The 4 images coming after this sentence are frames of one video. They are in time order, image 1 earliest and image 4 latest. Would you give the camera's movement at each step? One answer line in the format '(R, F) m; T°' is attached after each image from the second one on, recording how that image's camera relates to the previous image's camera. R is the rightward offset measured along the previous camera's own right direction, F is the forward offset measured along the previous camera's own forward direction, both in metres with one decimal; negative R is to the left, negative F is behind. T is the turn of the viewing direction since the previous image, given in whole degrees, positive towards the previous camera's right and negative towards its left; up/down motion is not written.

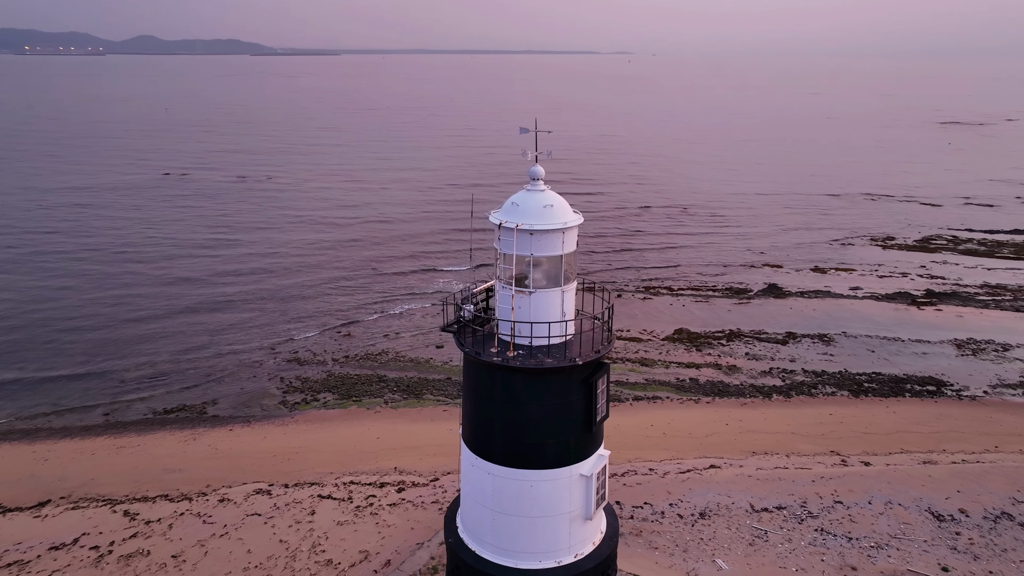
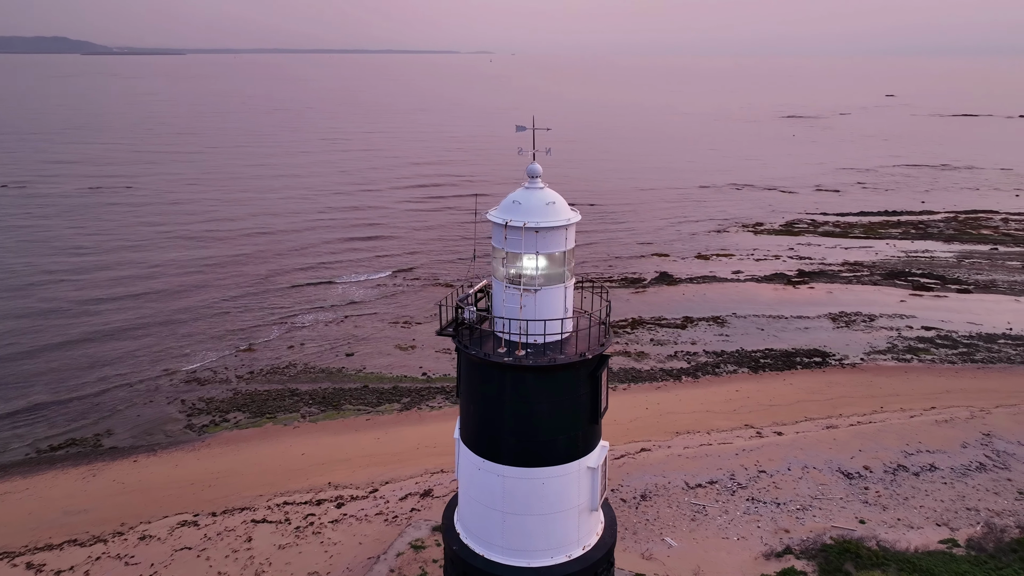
(-1.1, +0.1) m; +10°
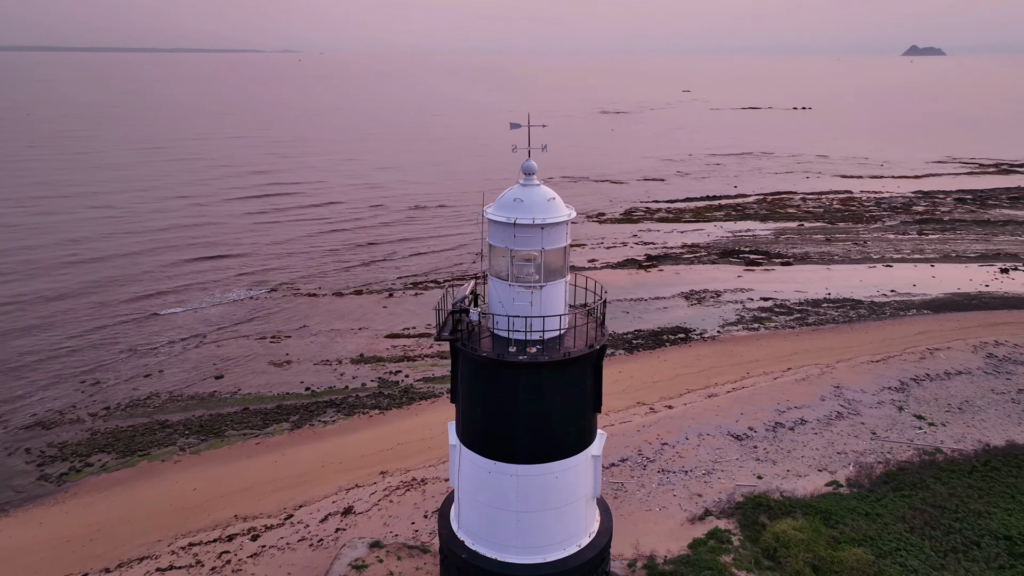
(+2.3, +0.3) m; -20°
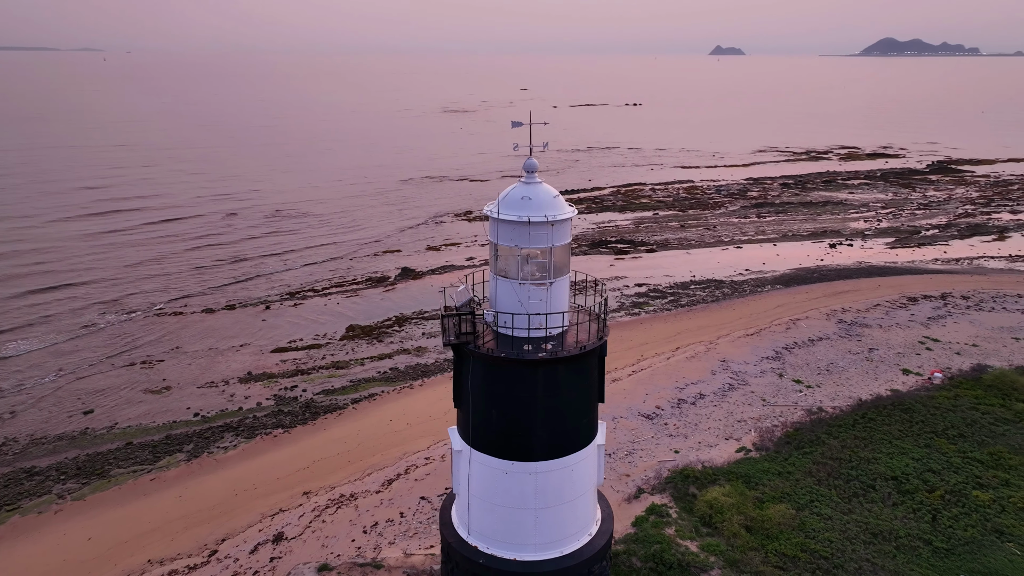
(-1.4, +0.2) m; +12°
